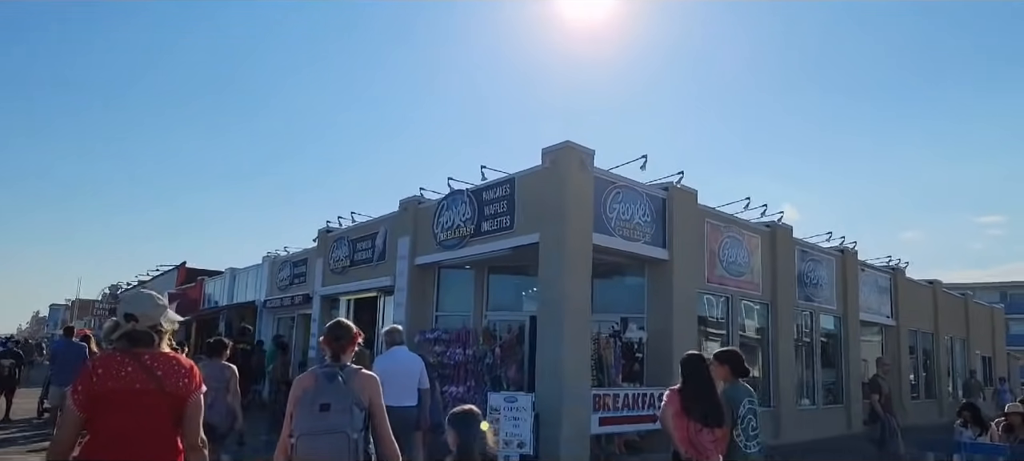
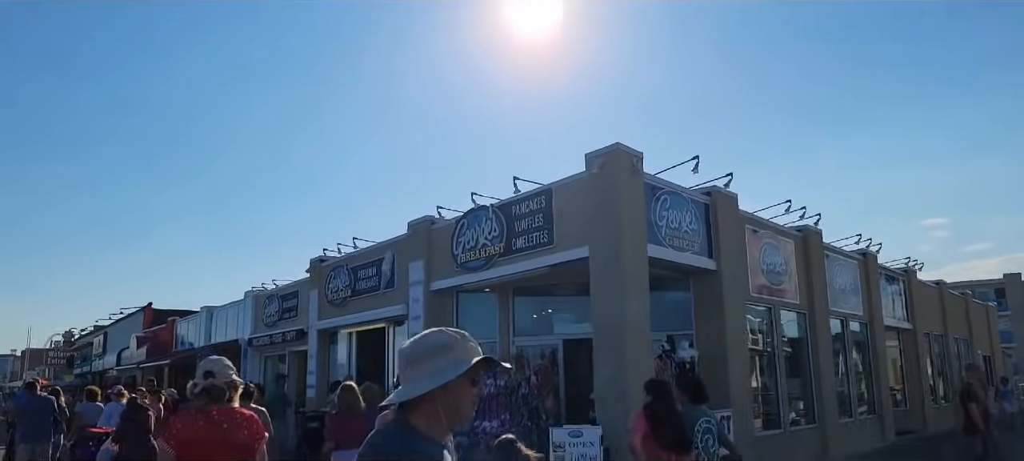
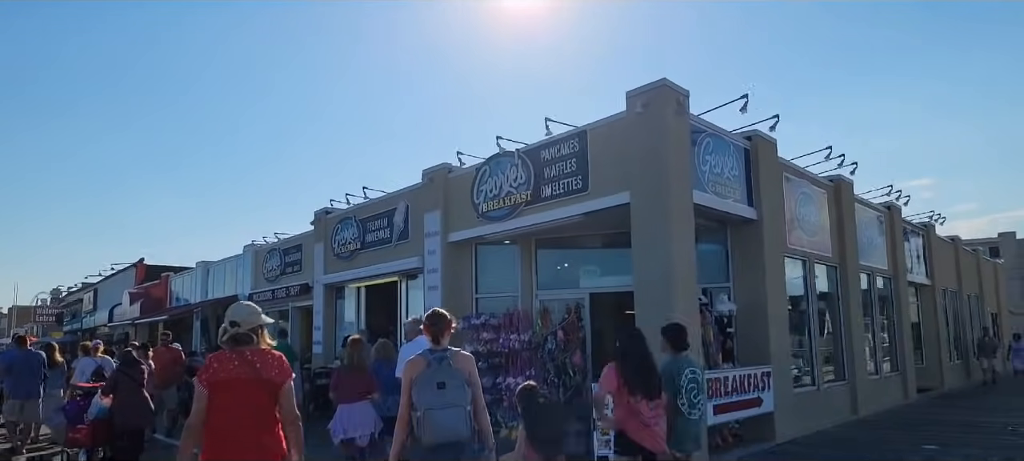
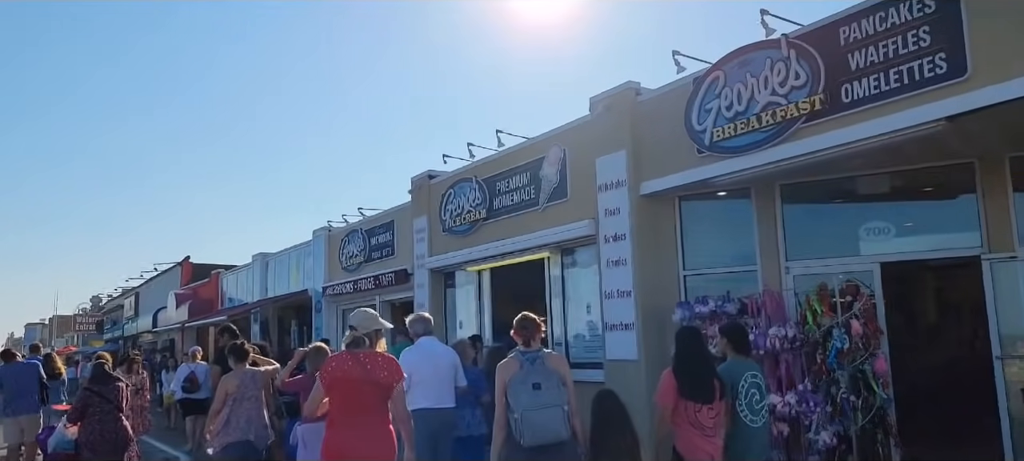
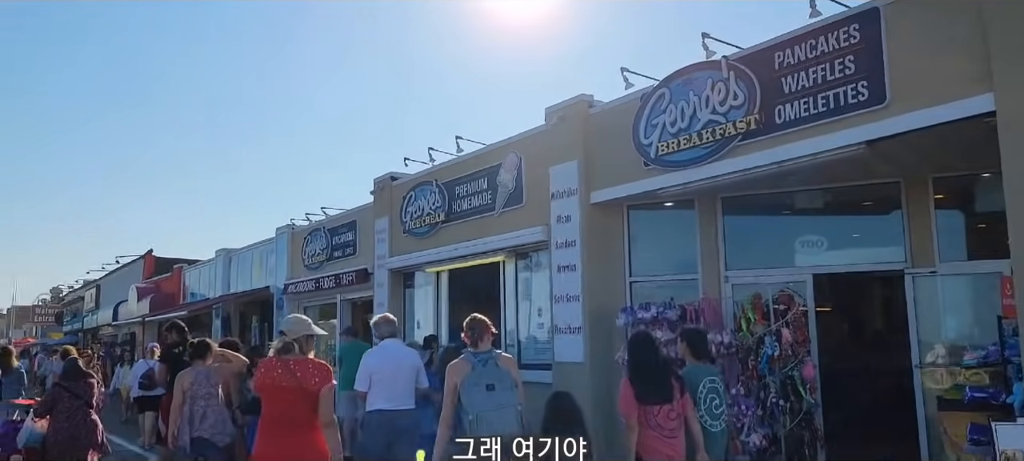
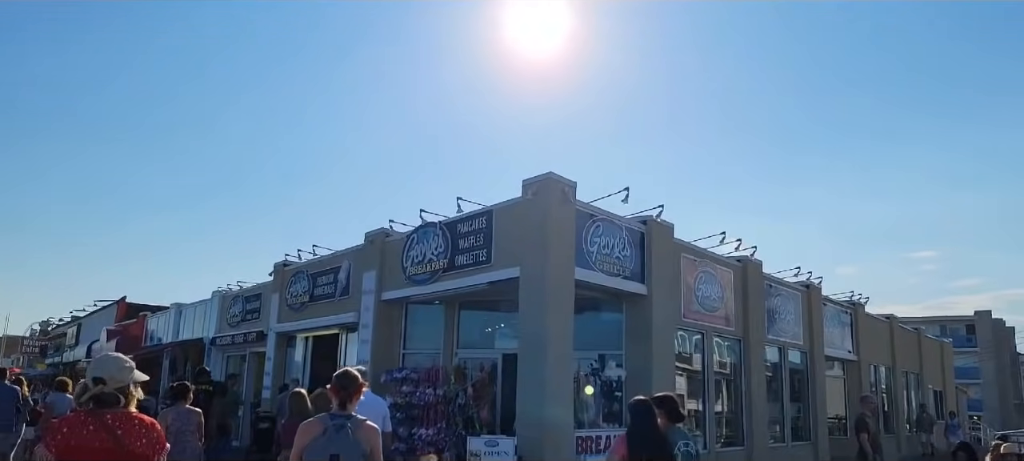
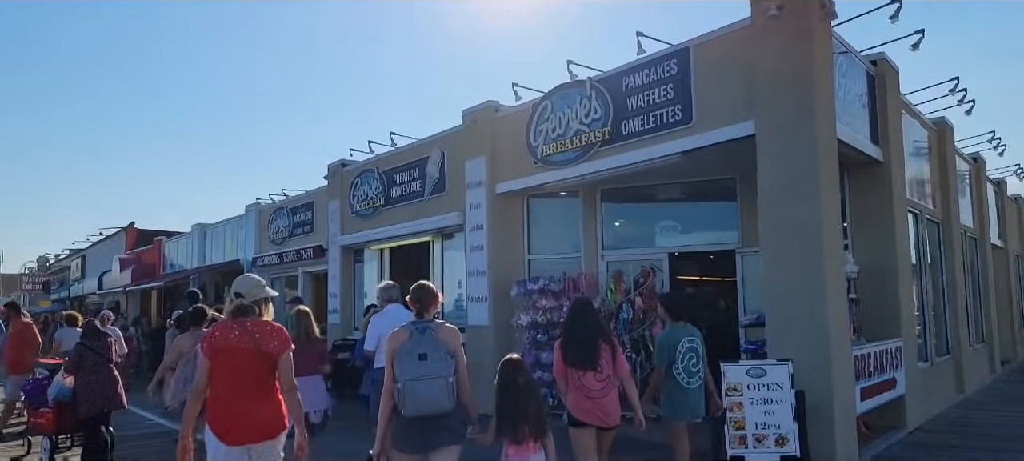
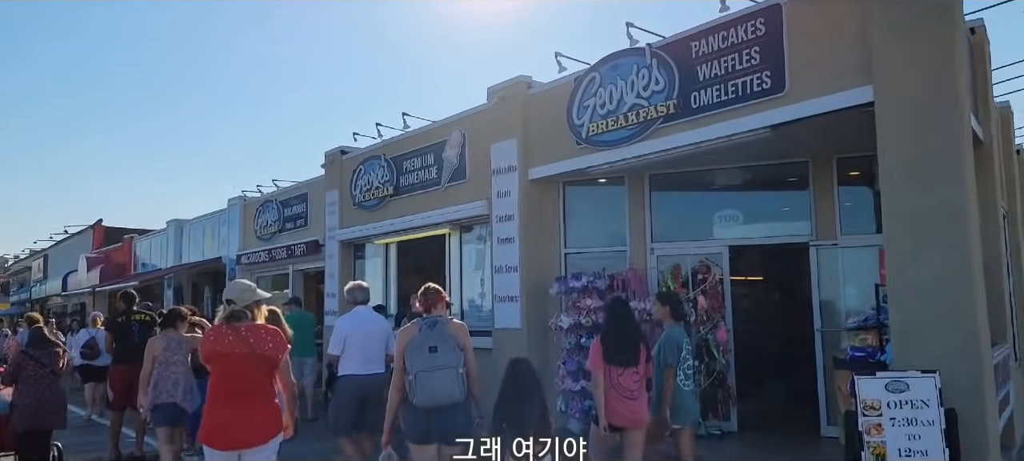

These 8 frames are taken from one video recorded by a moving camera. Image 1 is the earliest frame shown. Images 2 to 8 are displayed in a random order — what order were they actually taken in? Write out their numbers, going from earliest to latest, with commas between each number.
6, 2, 3, 7, 8, 5, 4
